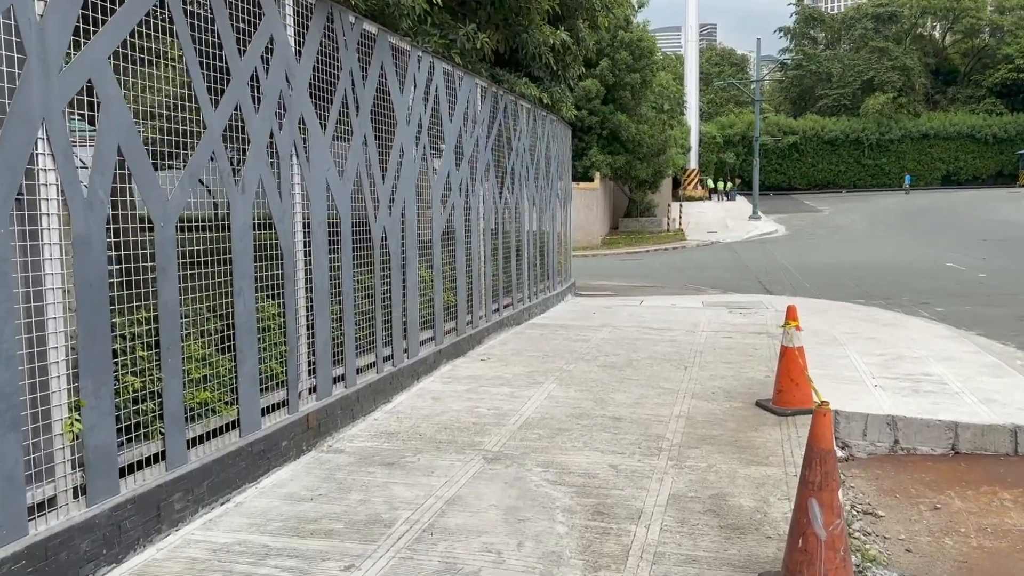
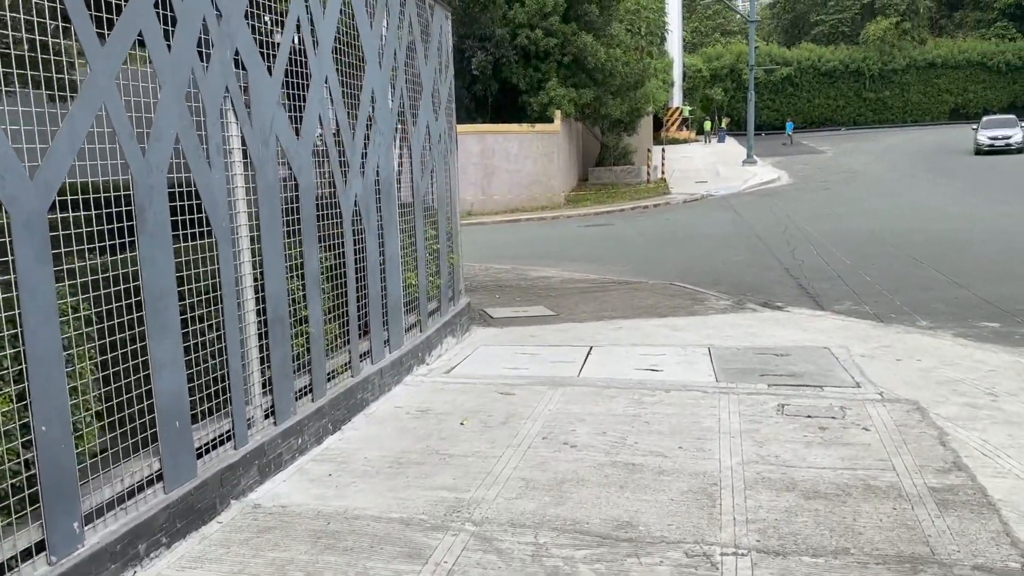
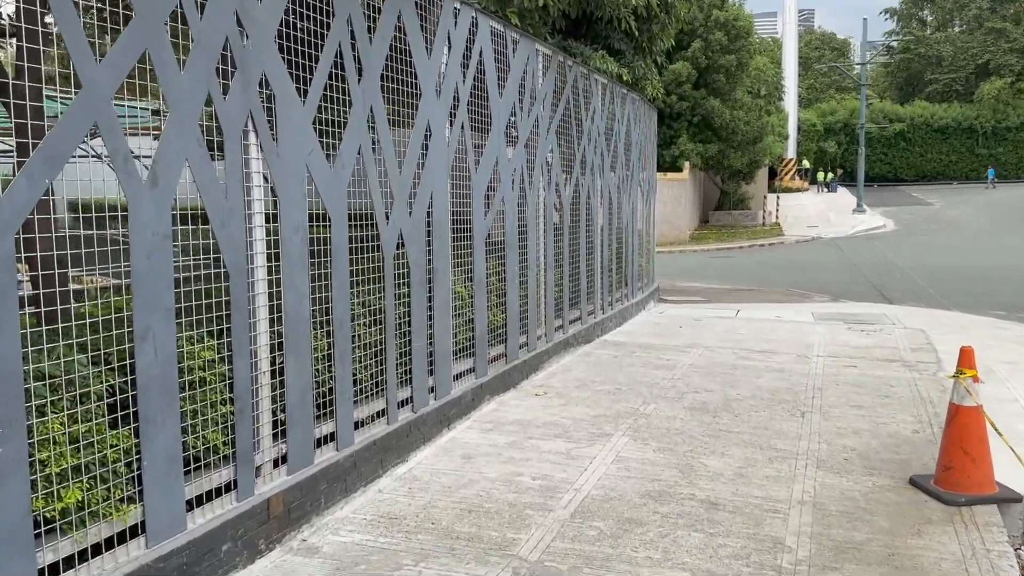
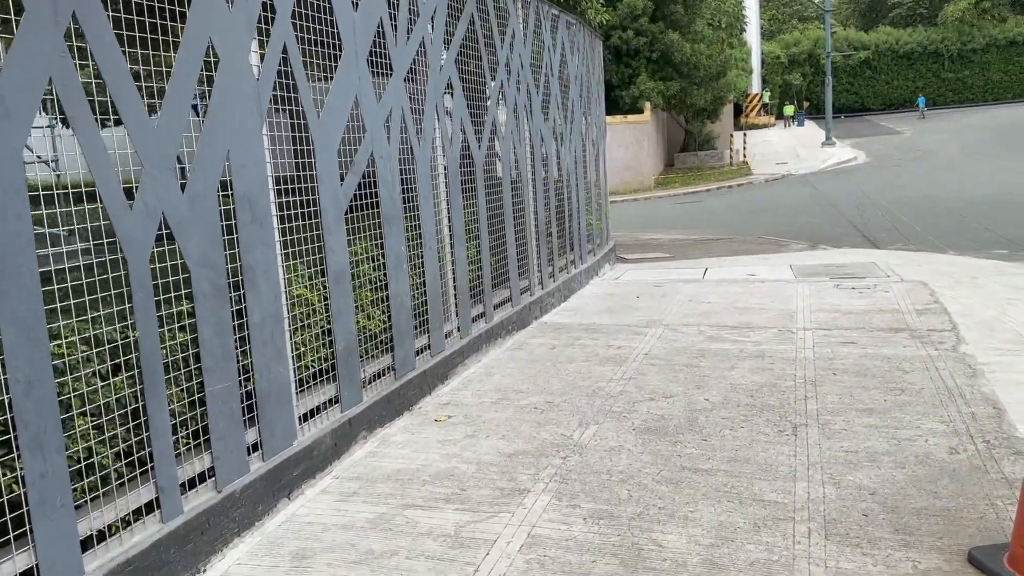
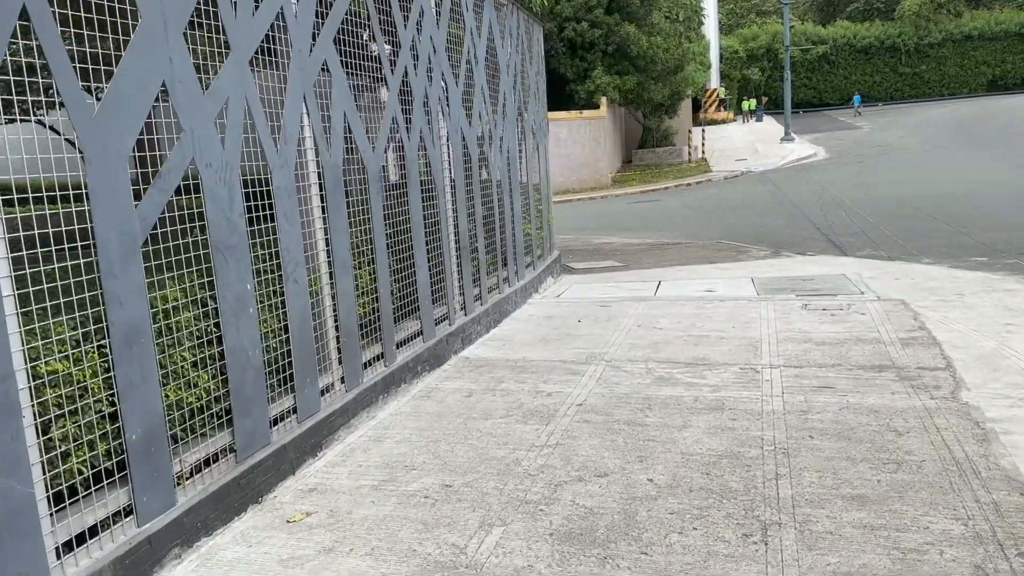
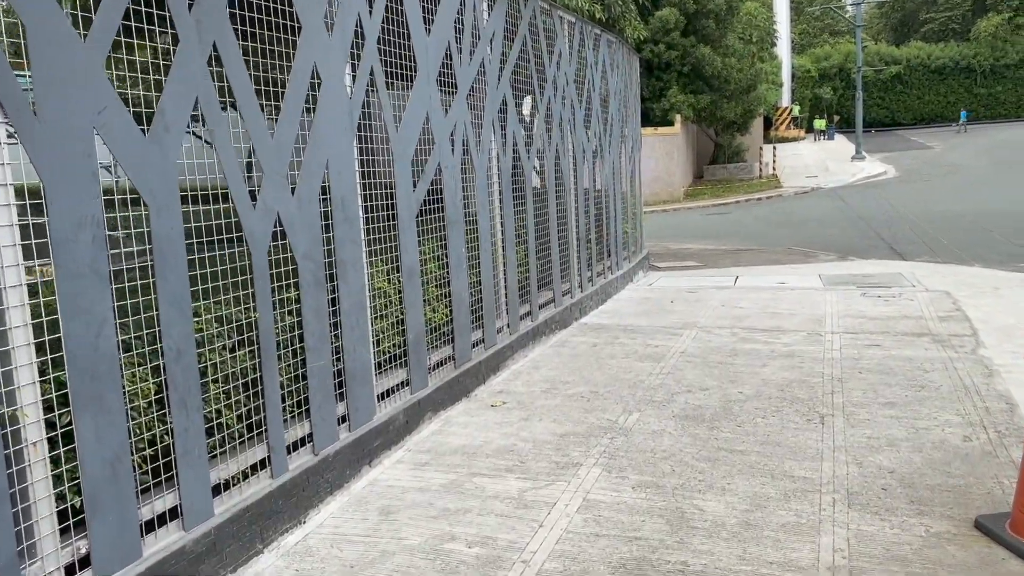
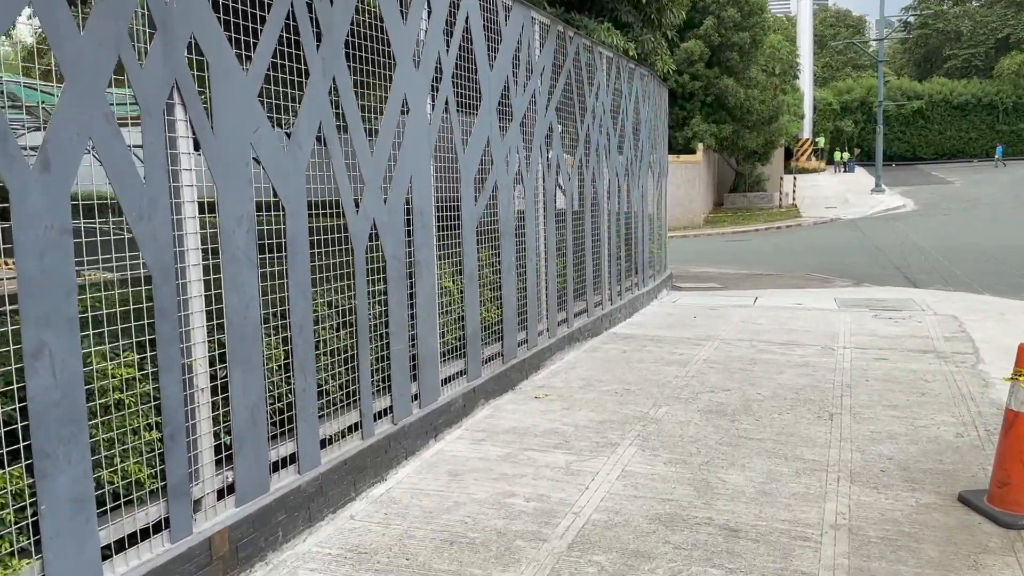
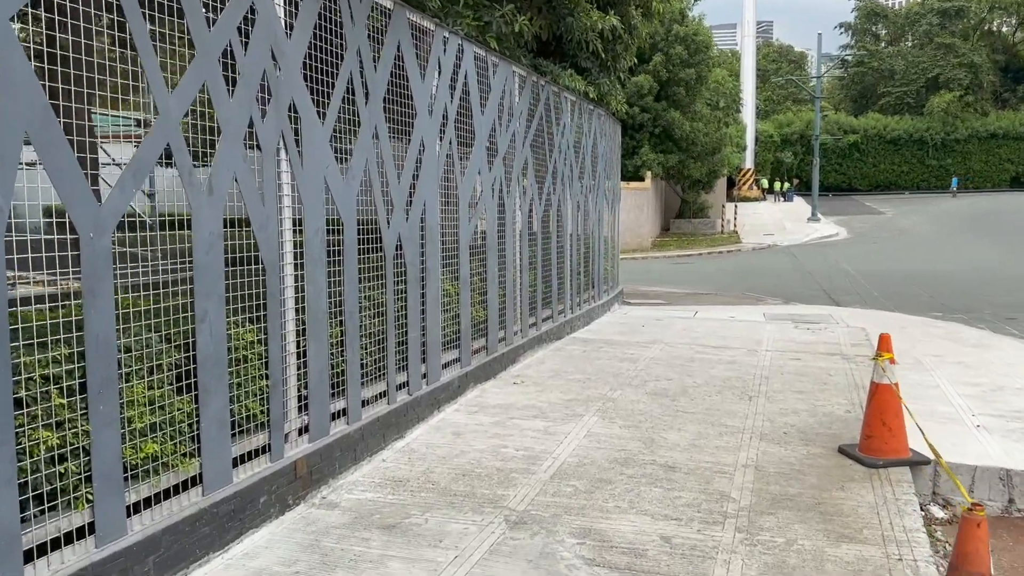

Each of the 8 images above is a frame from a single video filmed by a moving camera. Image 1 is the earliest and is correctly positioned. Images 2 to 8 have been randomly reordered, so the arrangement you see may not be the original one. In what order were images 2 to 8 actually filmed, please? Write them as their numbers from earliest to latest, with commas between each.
8, 3, 7, 6, 4, 5, 2
